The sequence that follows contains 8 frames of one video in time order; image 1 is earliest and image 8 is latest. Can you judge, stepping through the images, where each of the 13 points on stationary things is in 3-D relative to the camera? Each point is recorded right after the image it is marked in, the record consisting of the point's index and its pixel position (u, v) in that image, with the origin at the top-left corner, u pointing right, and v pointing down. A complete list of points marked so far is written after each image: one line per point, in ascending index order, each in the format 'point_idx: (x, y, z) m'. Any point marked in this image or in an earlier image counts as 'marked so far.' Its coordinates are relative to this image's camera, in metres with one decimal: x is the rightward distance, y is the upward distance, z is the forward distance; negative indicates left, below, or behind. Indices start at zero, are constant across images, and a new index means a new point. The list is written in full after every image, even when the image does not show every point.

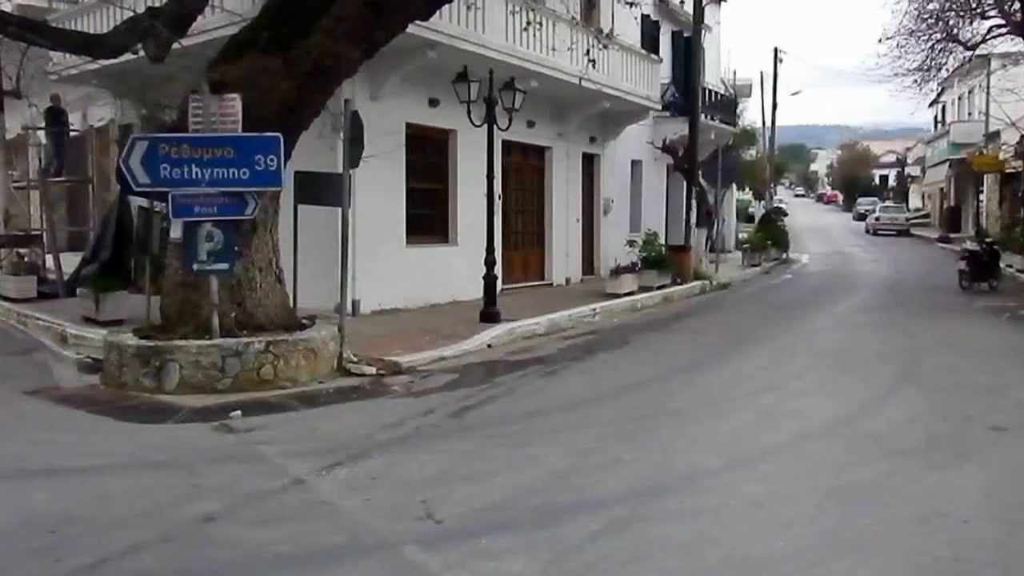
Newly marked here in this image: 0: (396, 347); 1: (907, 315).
0: (-1.5, -0.8, +16.5) m
1: (+5.9, -0.4, +18.8) m
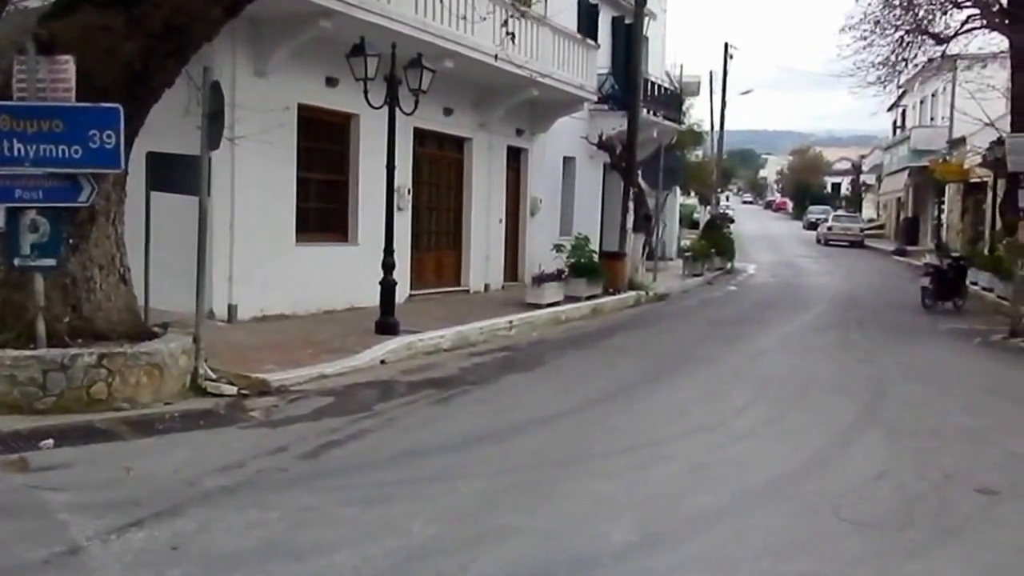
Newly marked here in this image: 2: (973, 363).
0: (-2.7, -0.8, +13.9) m
1: (+4.7, -0.6, +16.5) m
2: (+5.2, -0.8, +14.7) m
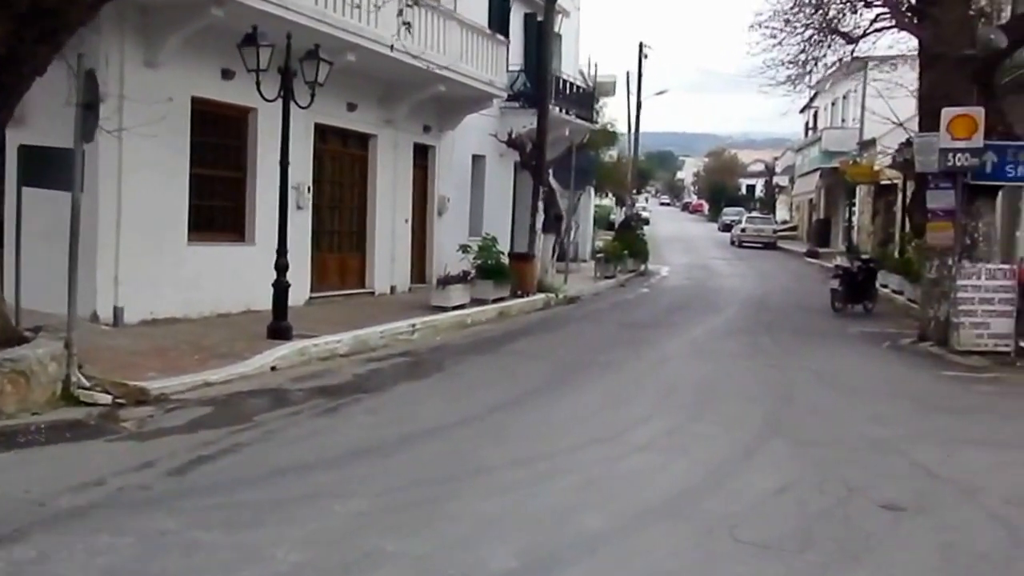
0: (-3.8, -0.8, +13.1) m
1: (+3.4, -0.7, +16.2) m
2: (+4.1, -0.9, +14.4) m
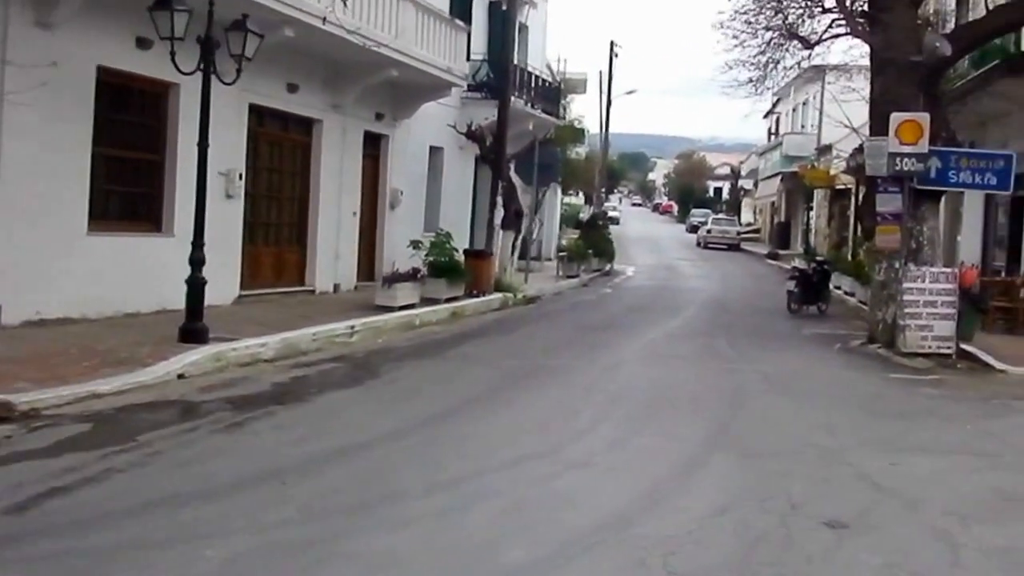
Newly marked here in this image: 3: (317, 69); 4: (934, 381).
0: (-4.3, -0.8, +11.1) m
1: (+2.8, -0.7, +14.3) m
2: (+3.6, -0.8, +12.5) m
3: (-2.9, +3.2, +18.4) m
4: (+4.1, -0.9, +12.3) m
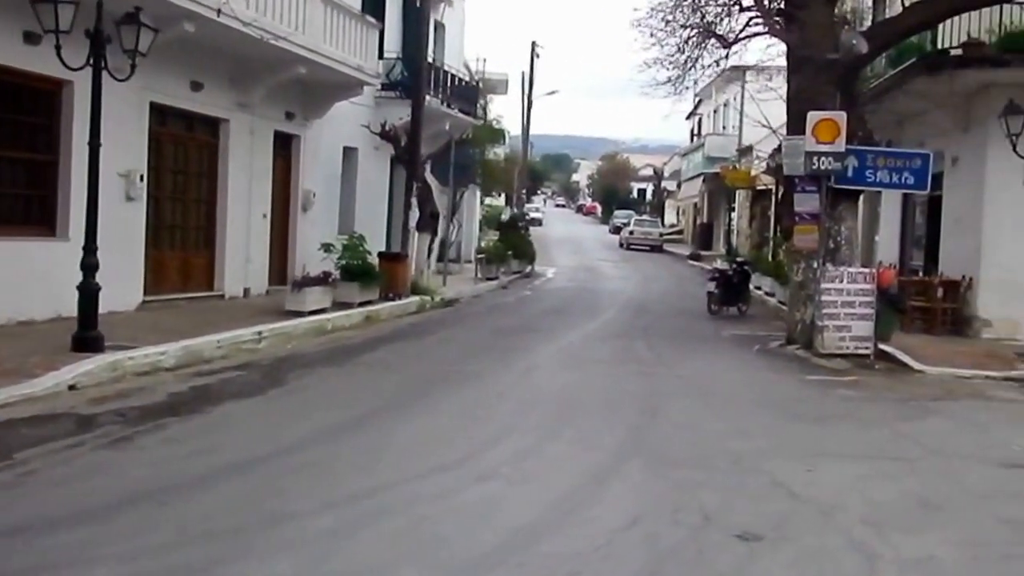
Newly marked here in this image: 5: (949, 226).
0: (-5.0, -0.8, +10.4) m
1: (+1.9, -0.7, +14.0) m
2: (+2.7, -0.8, +12.3) m
3: (-4.1, +3.1, +17.8) m
4: (+3.3, -0.9, +12.1) m
5: (+6.2, +0.9, +17.9) m
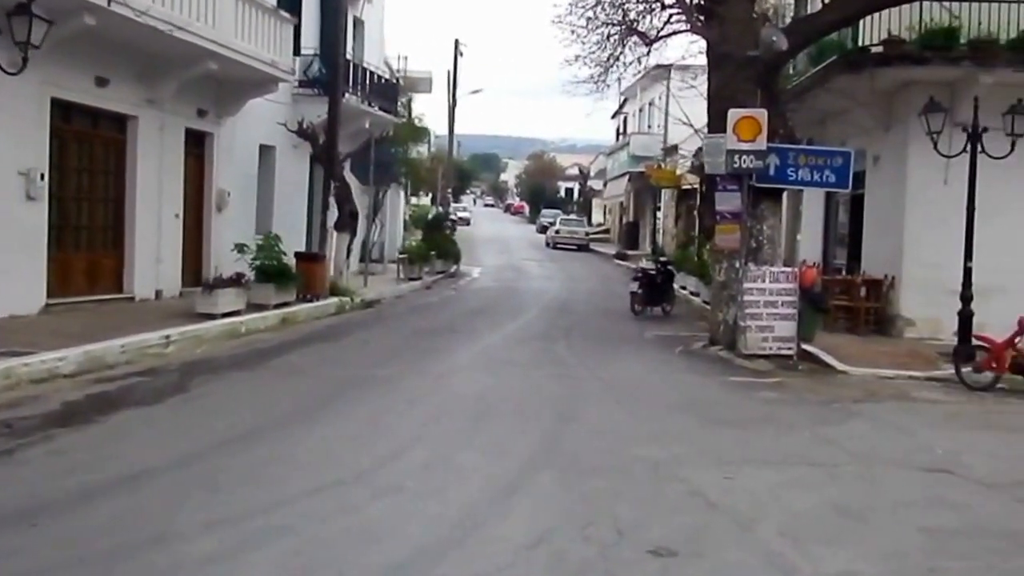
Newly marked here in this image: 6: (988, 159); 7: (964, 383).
0: (-5.7, -0.9, +9.7) m
1: (+1.0, -0.7, +13.7) m
2: (+1.9, -0.9, +12.1) m
3: (-5.2, +3.1, +17.2) m
4: (+2.5, -0.9, +11.9) m
5: (+5.1, +0.9, +17.9) m
6: (+6.2, +1.7, +16.4) m
7: (+4.6, -1.0, +12.9) m
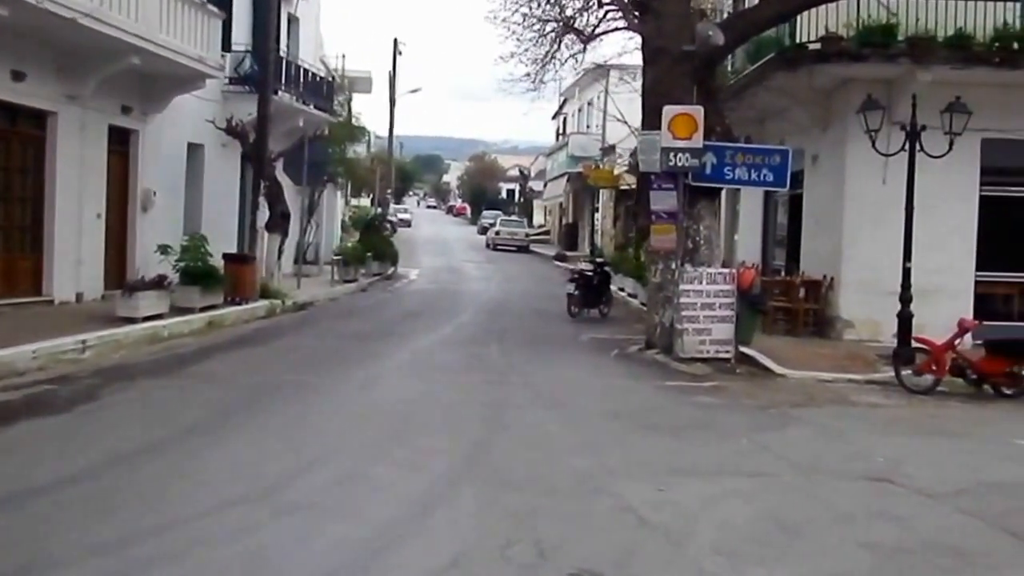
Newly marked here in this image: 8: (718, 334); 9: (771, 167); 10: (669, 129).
0: (-6.2, -0.9, +9.1) m
1: (+0.3, -0.7, +13.4) m
2: (+1.3, -0.9, +11.7) m
3: (-6.1, +3.1, +16.5) m
4: (+1.9, -0.9, +11.6) m
5: (+4.2, +0.9, +17.7) m
6: (+5.3, +1.7, +16.3) m
7: (+3.9, -1.0, +12.6) m
8: (+2.3, -0.5, +14.0) m
9: (+2.8, +1.3, +13.6) m
10: (+1.7, +1.7, +13.7) m
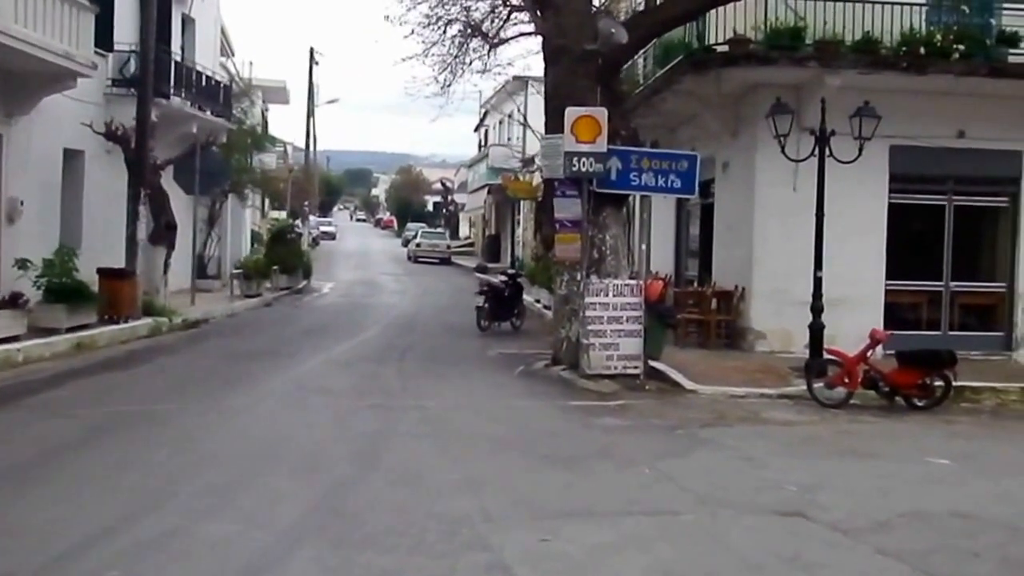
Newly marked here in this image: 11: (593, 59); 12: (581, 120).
0: (-7.0, -1.1, +7.9) m
1: (-0.8, -0.9, +12.6) m
2: (+0.3, -1.0, +11.1) m
3: (-7.3, +2.8, +15.4) m
4: (+0.9, -1.0, +10.9) m
5: (+2.9, +0.7, +17.2) m
6: (+4.1, +1.6, +15.9) m
7: (+2.9, -1.1, +12.1) m
8: (+1.2, -0.6, +13.4) m
9: (+1.7, +1.2, +13.1) m
10: (+0.6, +1.6, +13.1) m
11: (+0.9, +2.4, +13.6) m
12: (+0.7, +1.7, +13.1) m
